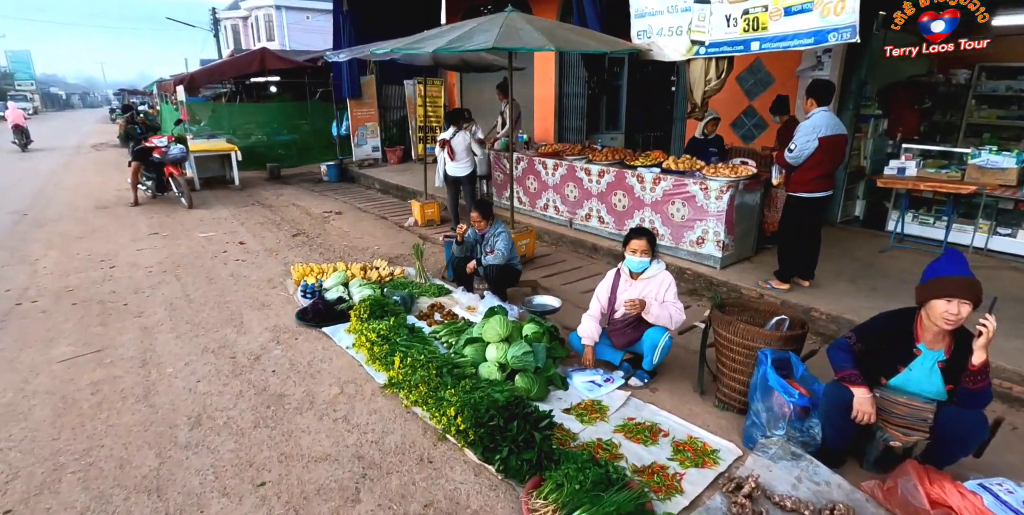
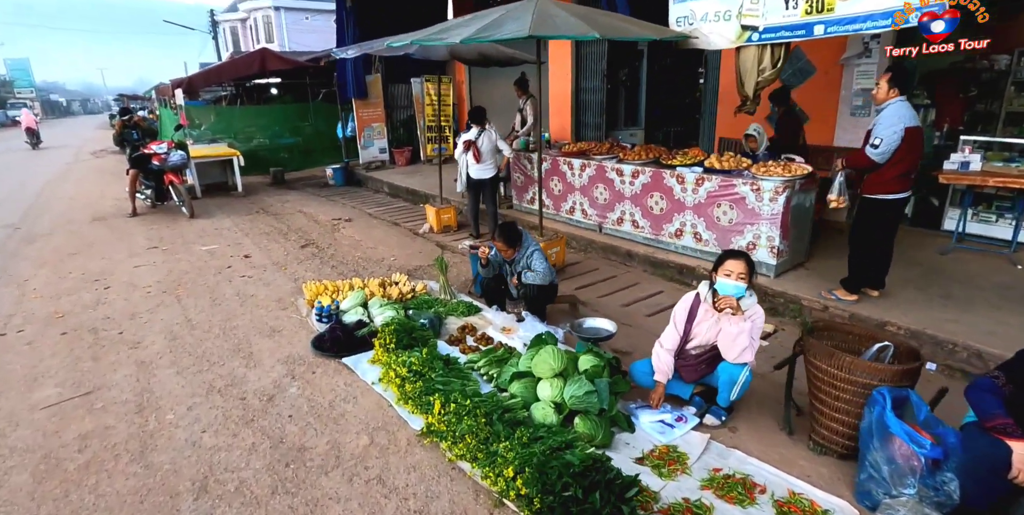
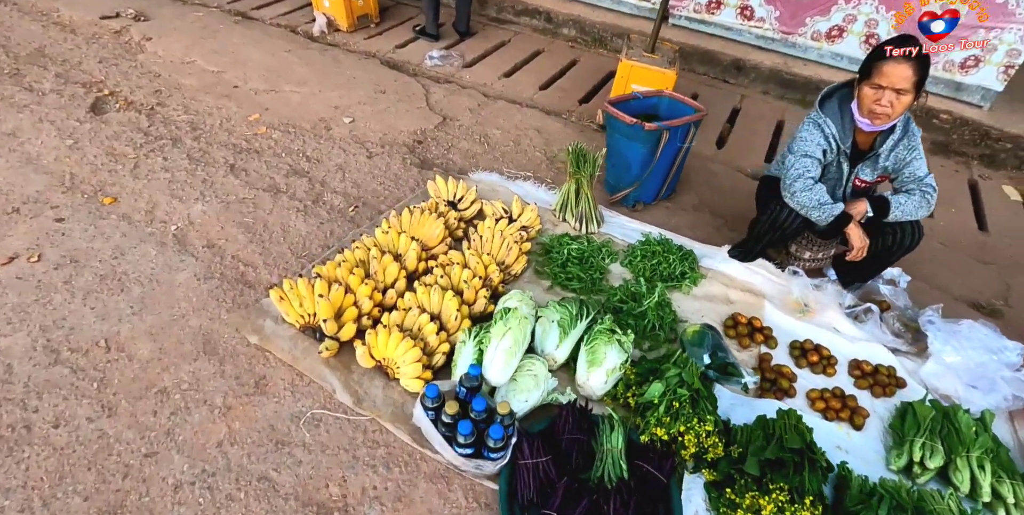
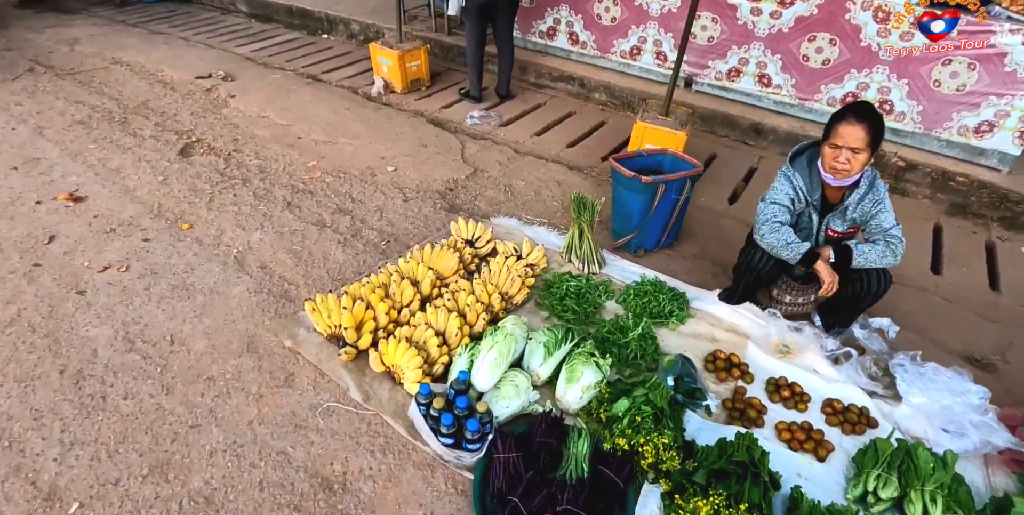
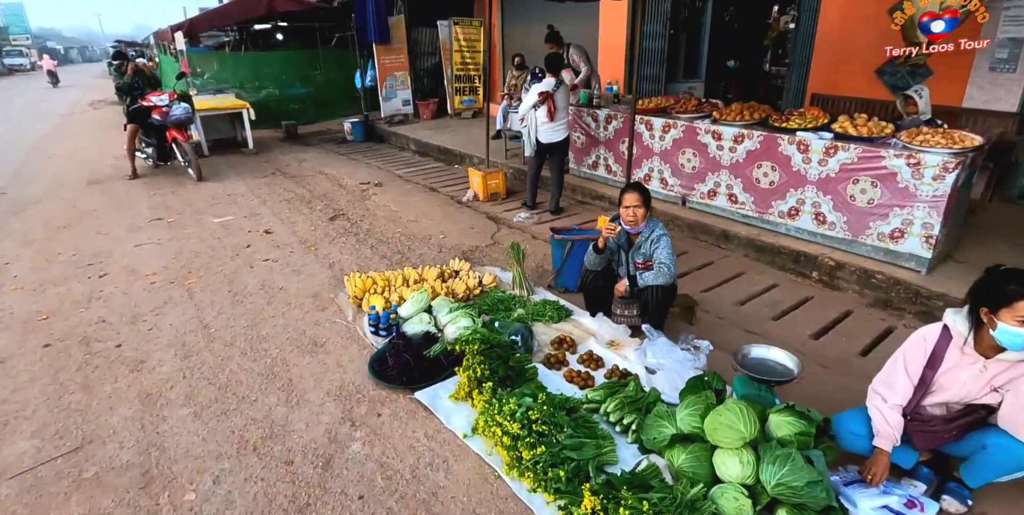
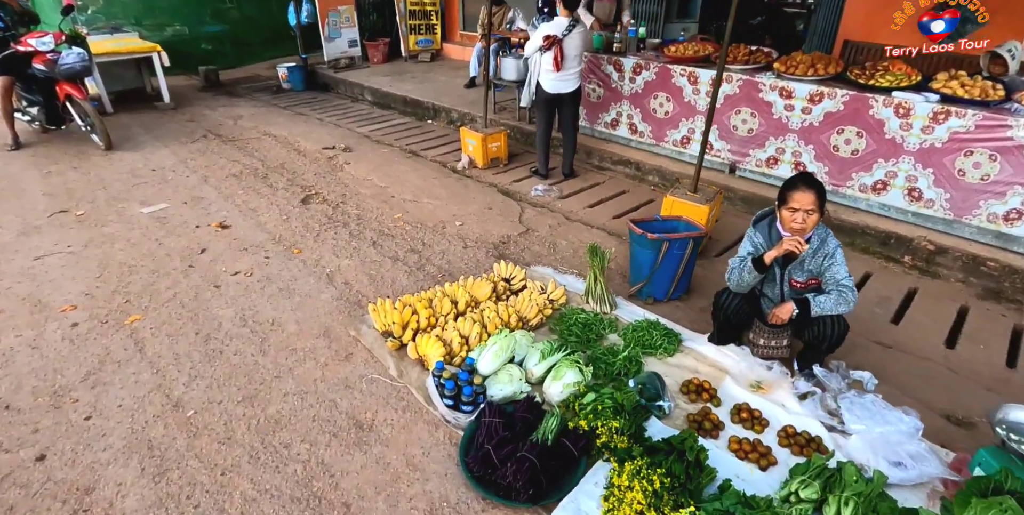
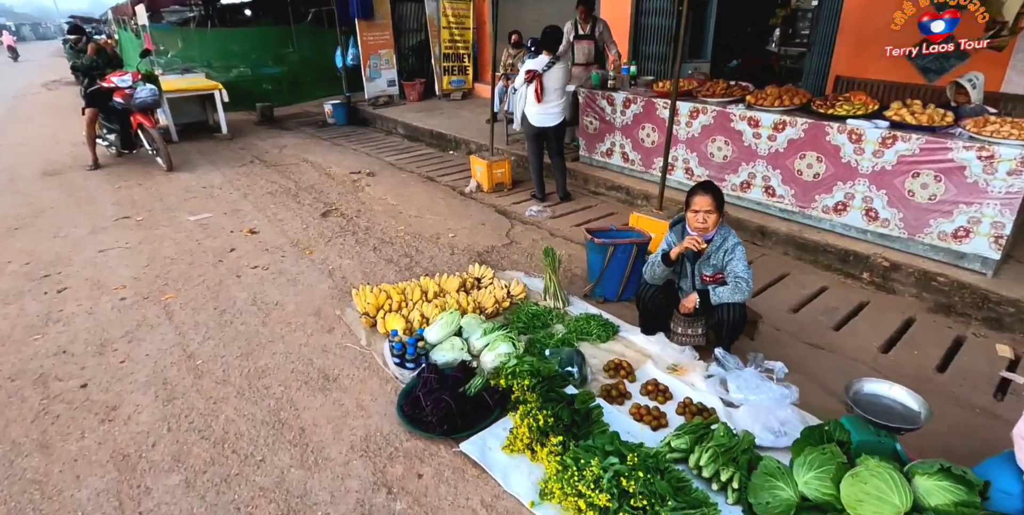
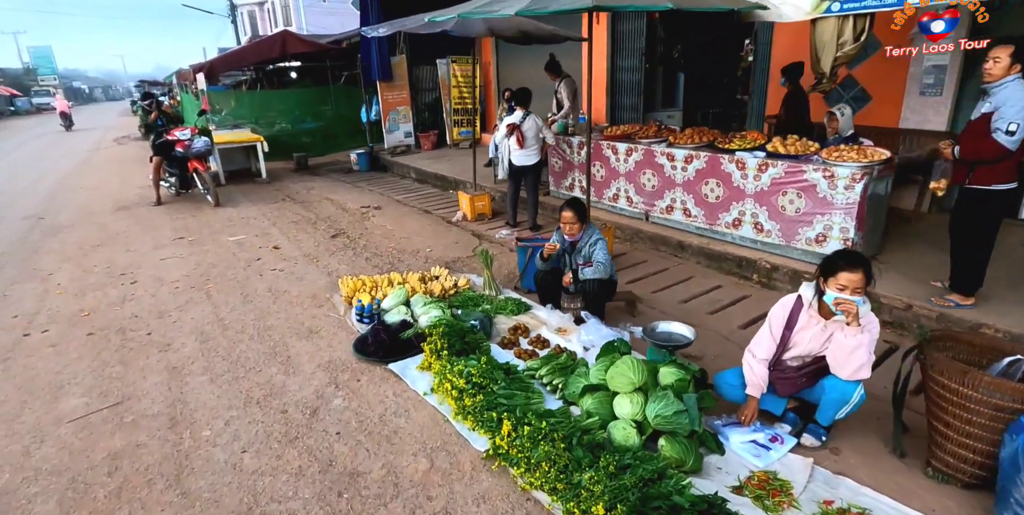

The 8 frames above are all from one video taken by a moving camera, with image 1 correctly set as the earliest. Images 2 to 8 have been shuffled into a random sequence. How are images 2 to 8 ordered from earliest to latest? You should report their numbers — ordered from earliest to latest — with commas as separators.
2, 8, 5, 7, 6, 4, 3
